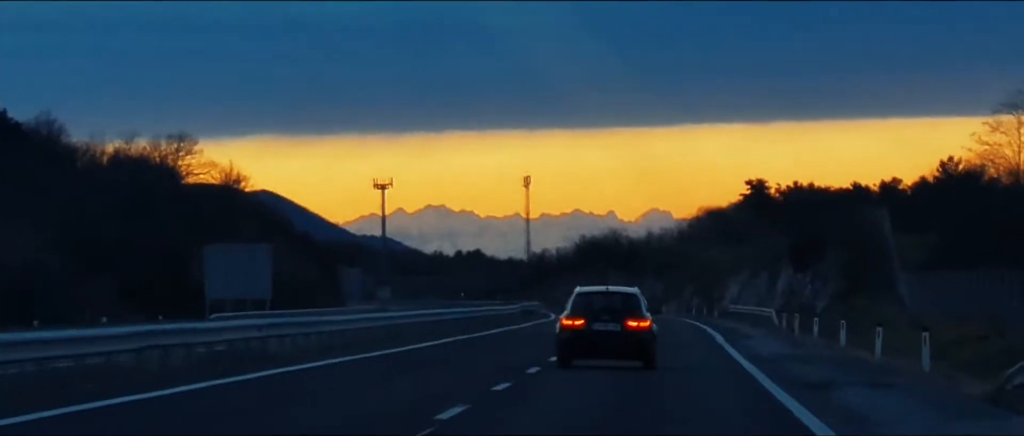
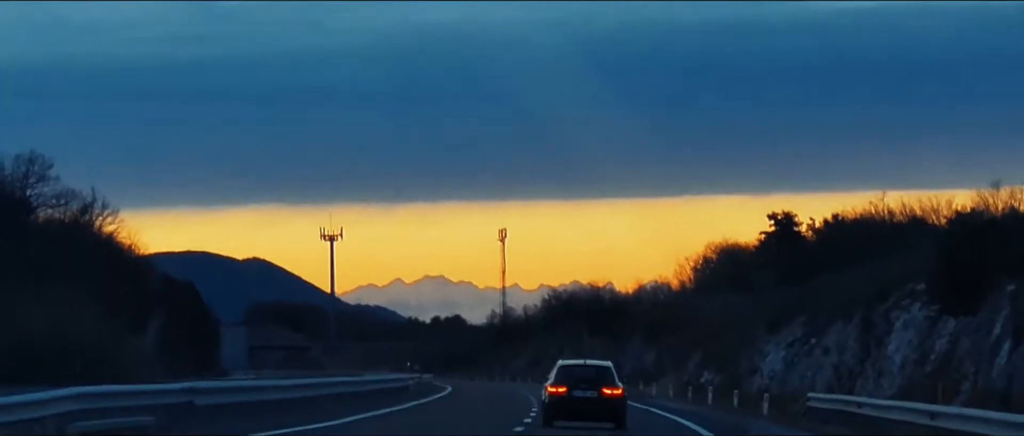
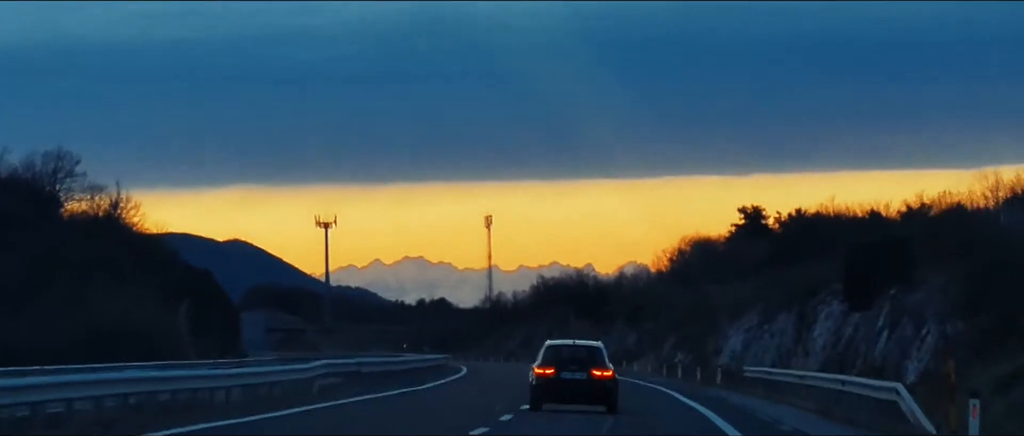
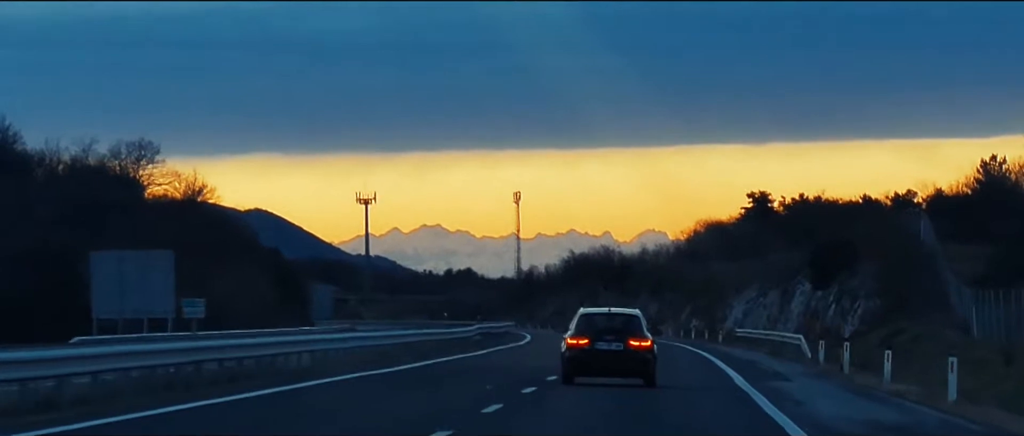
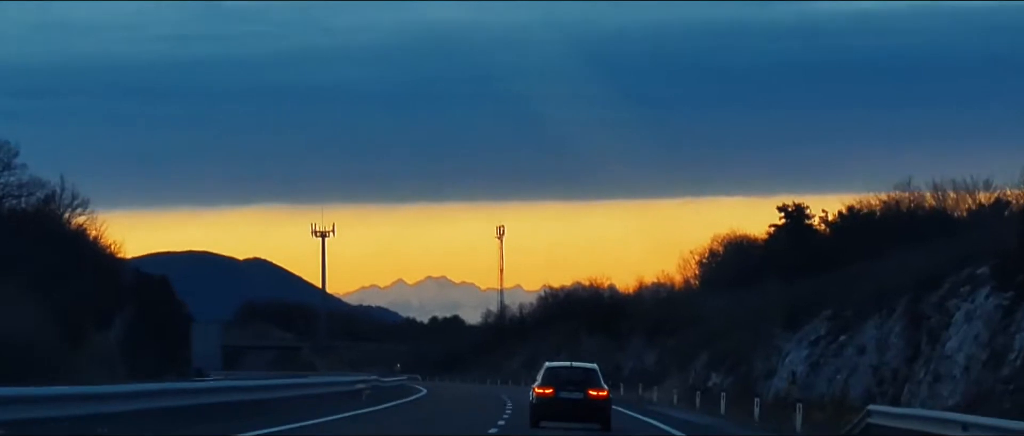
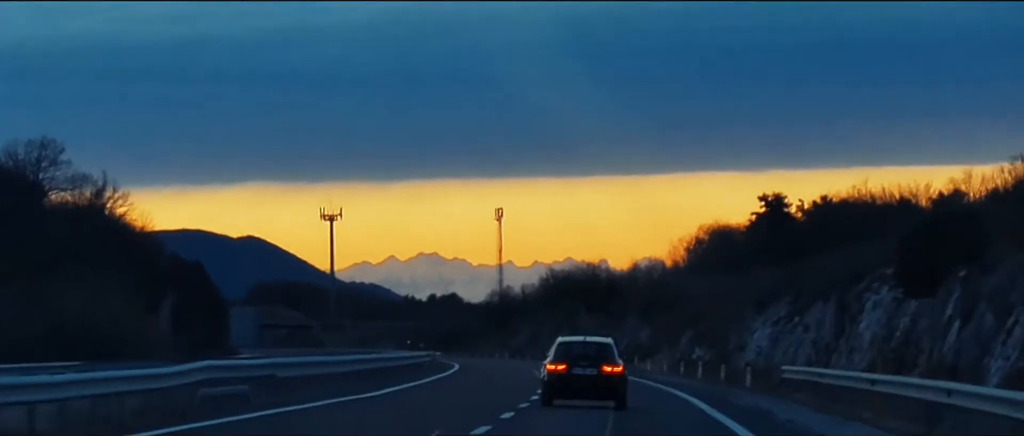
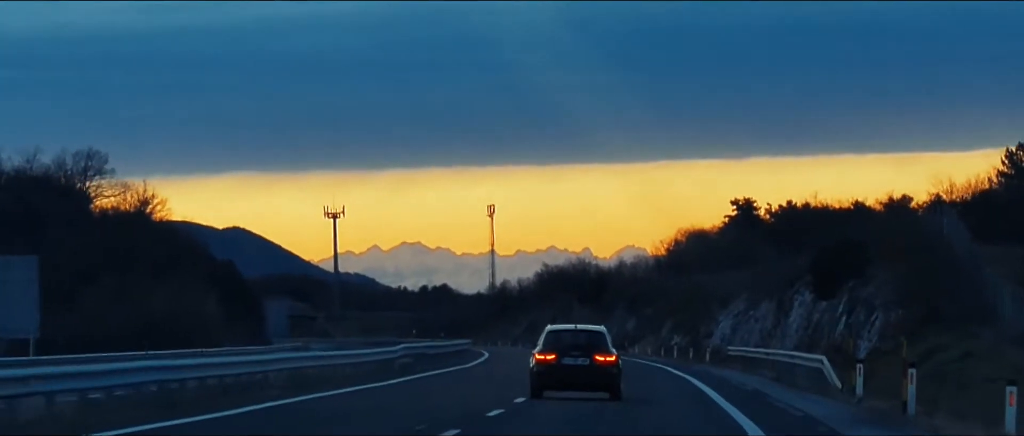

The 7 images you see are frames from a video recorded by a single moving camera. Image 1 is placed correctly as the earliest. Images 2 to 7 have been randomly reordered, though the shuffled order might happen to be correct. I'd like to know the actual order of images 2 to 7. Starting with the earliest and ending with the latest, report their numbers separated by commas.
4, 7, 3, 6, 2, 5
